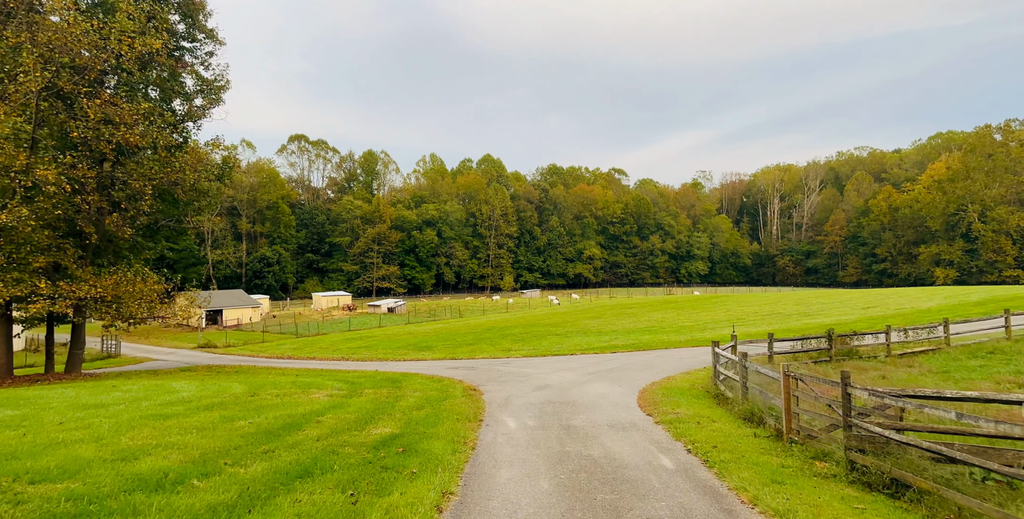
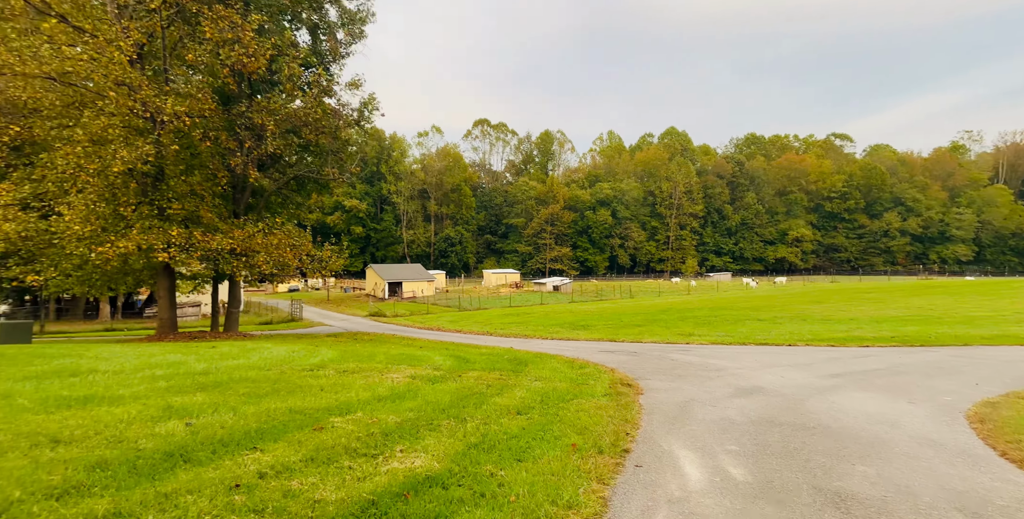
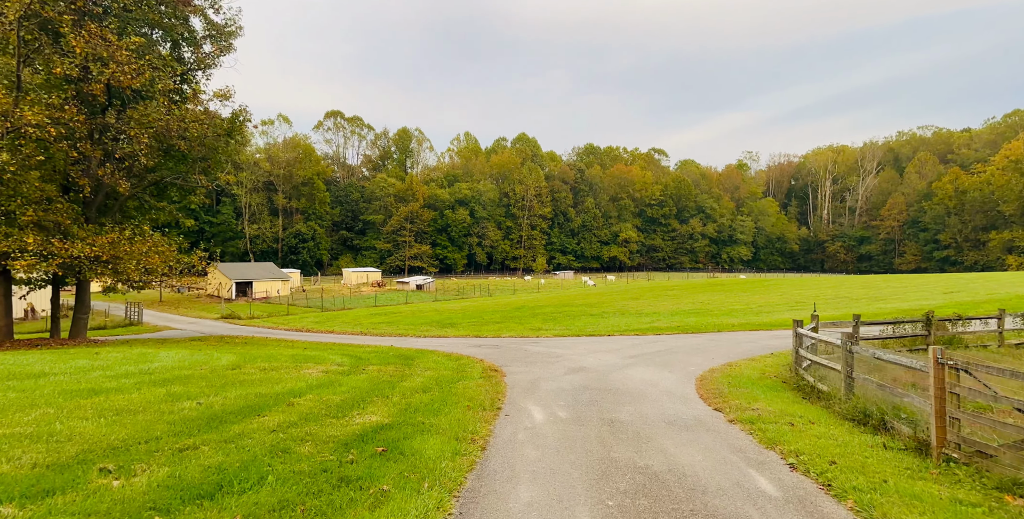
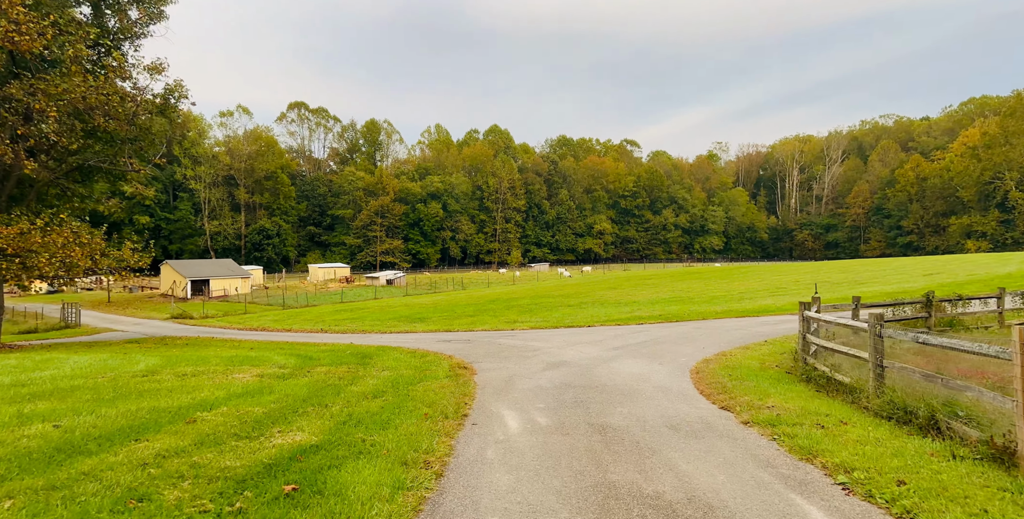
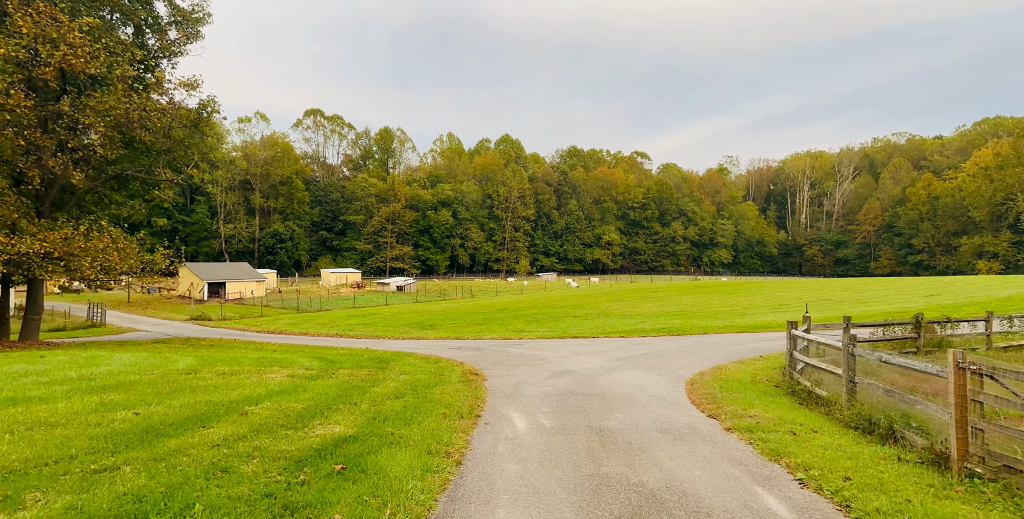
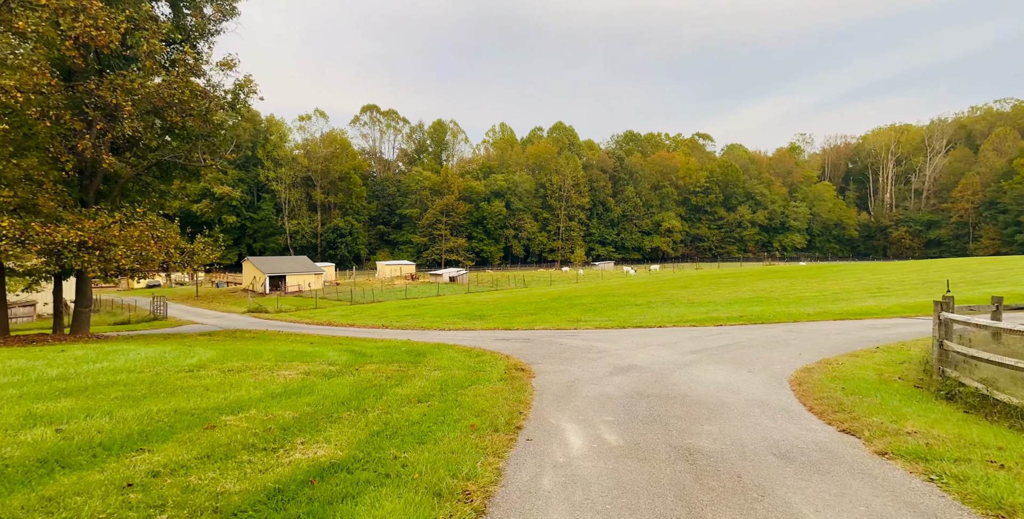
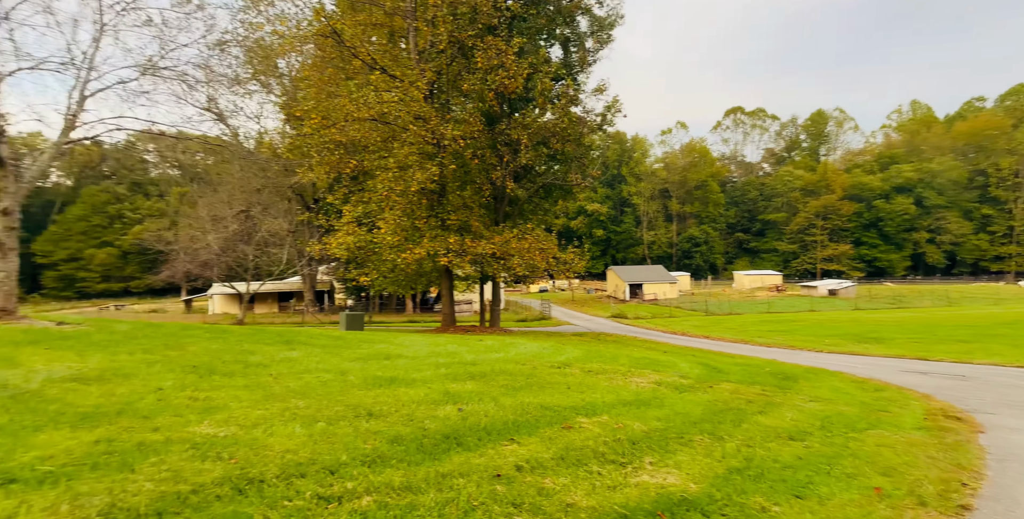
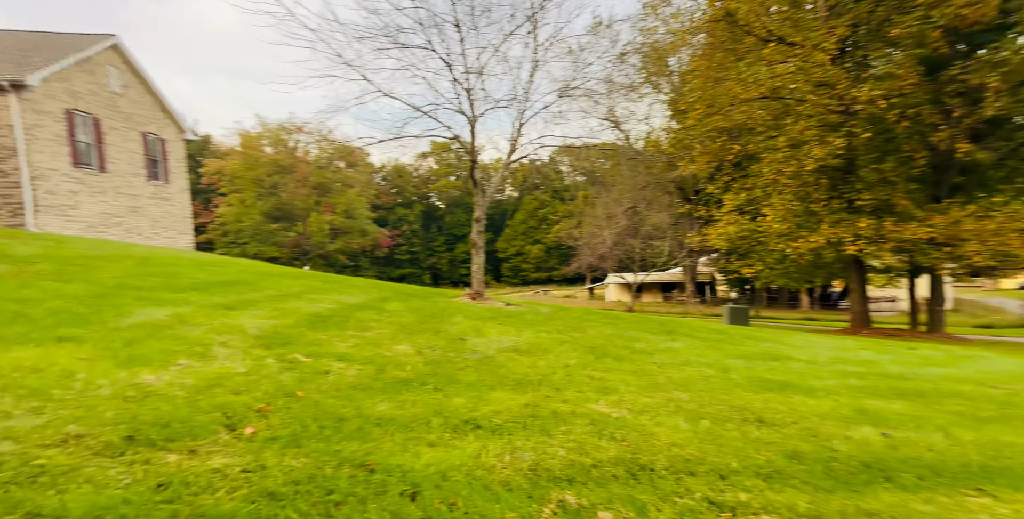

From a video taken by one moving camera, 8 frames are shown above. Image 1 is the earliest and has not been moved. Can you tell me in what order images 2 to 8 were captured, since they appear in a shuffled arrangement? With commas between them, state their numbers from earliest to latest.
3, 5, 4, 6, 2, 7, 8
